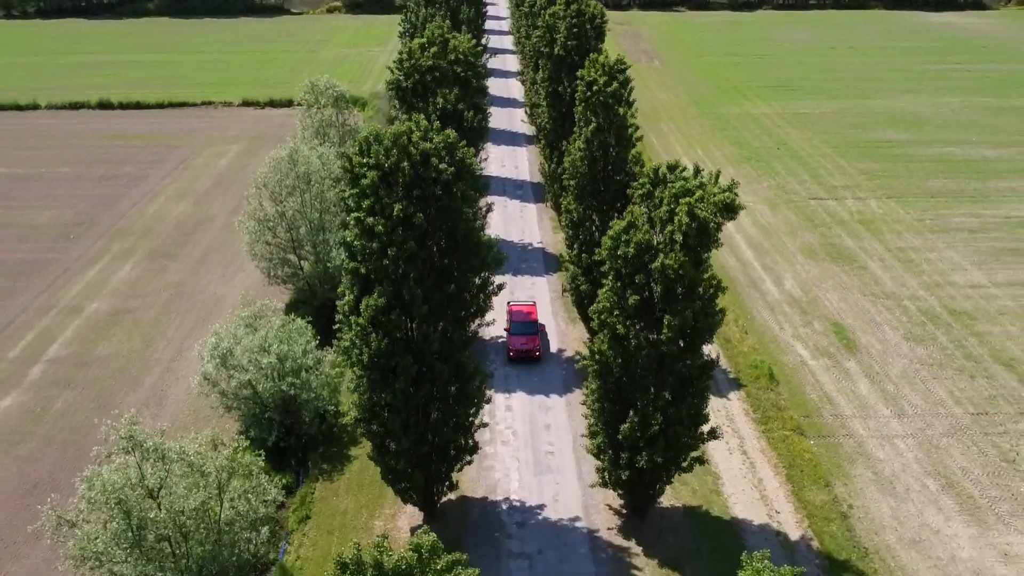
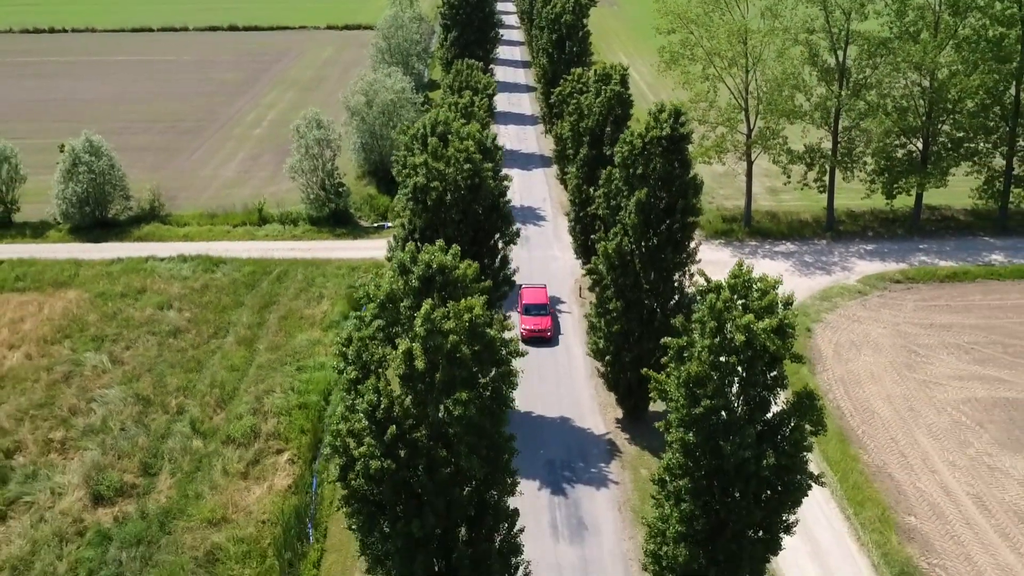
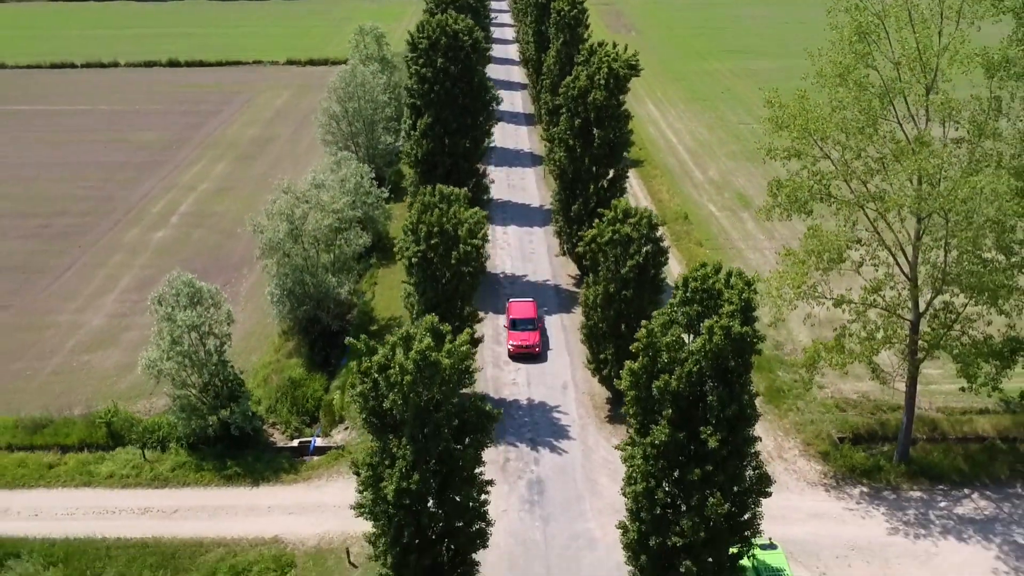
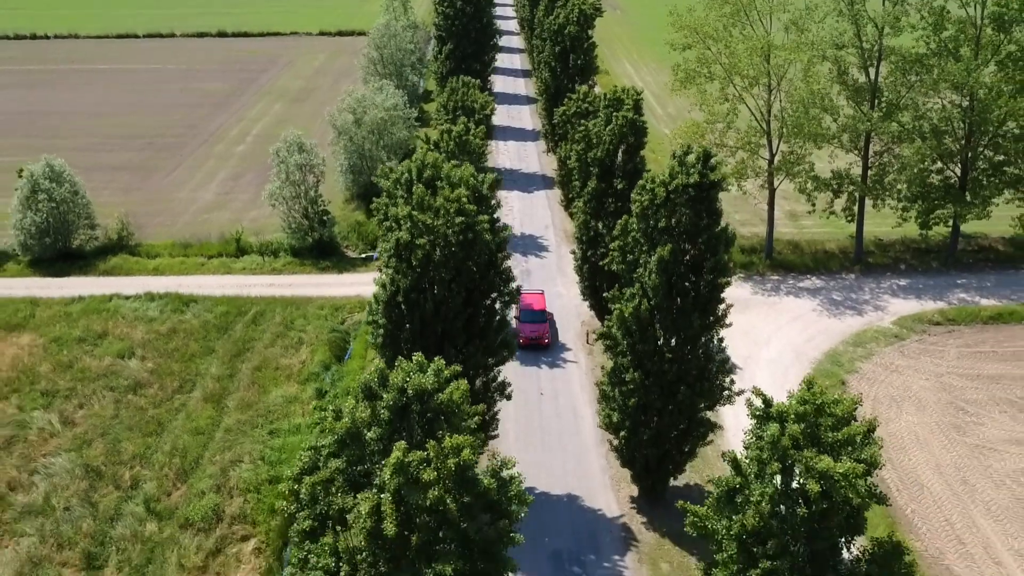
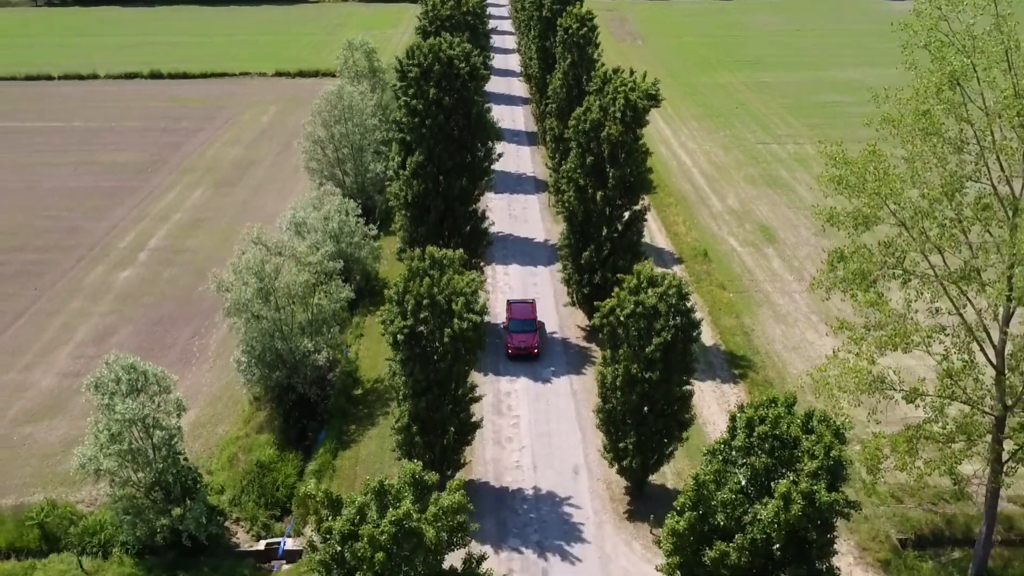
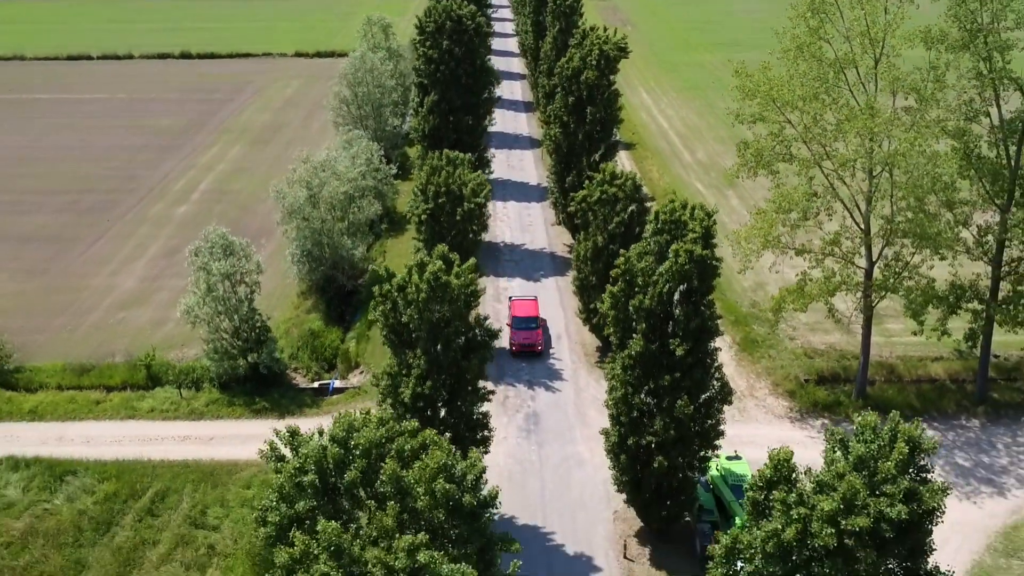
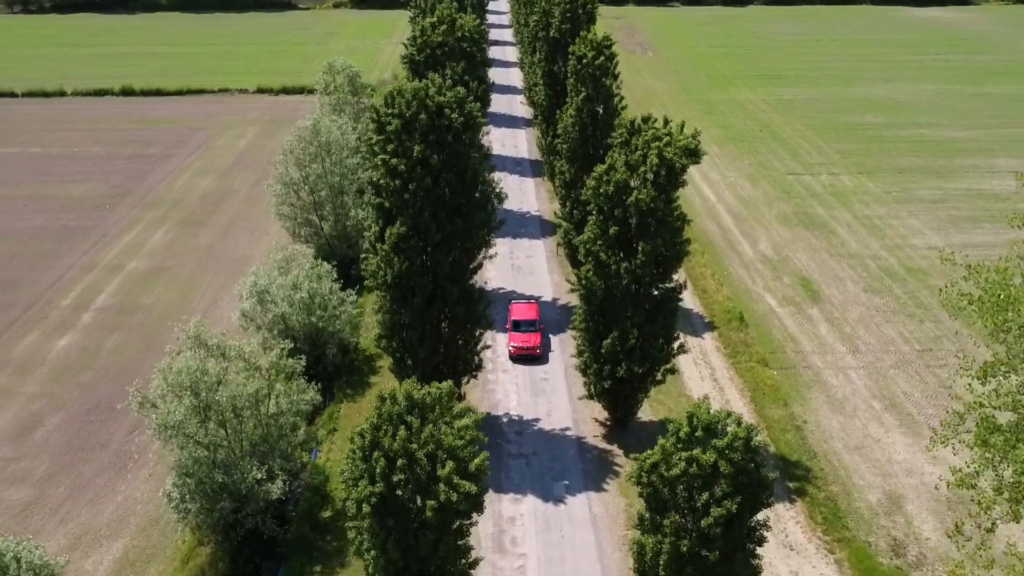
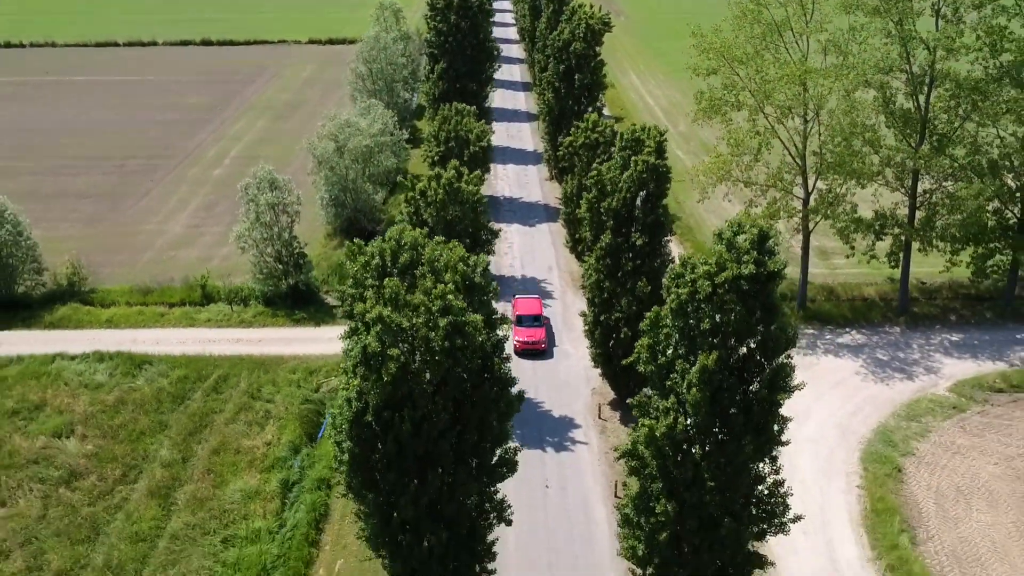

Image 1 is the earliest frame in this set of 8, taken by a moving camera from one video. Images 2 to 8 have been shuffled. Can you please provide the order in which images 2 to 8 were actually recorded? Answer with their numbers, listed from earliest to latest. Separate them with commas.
7, 5, 3, 6, 8, 4, 2
